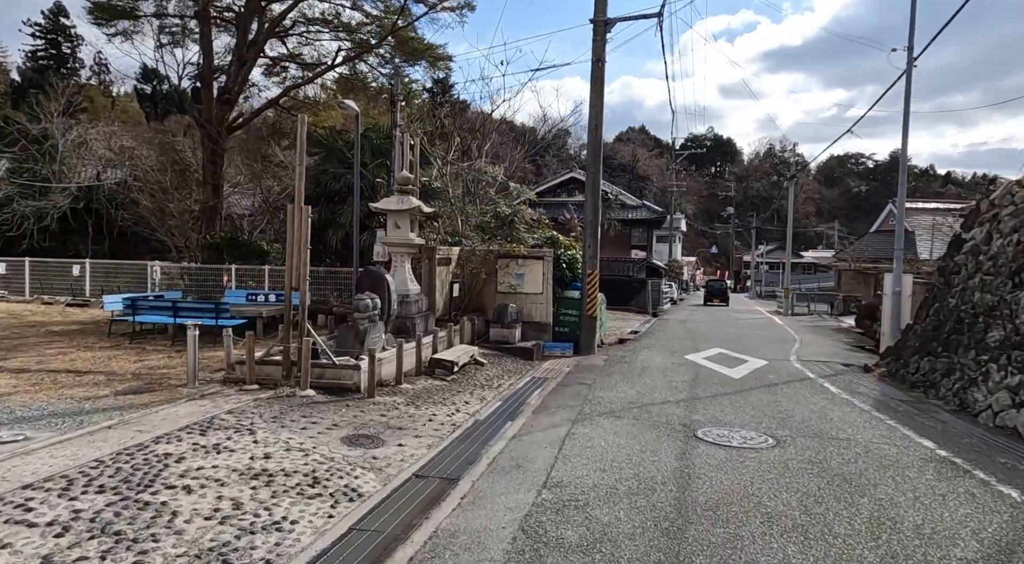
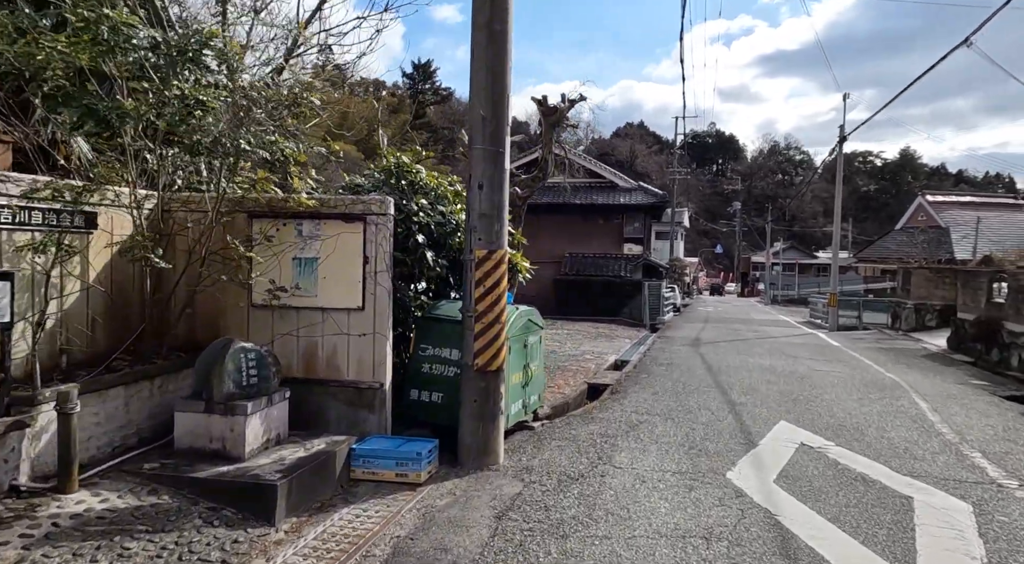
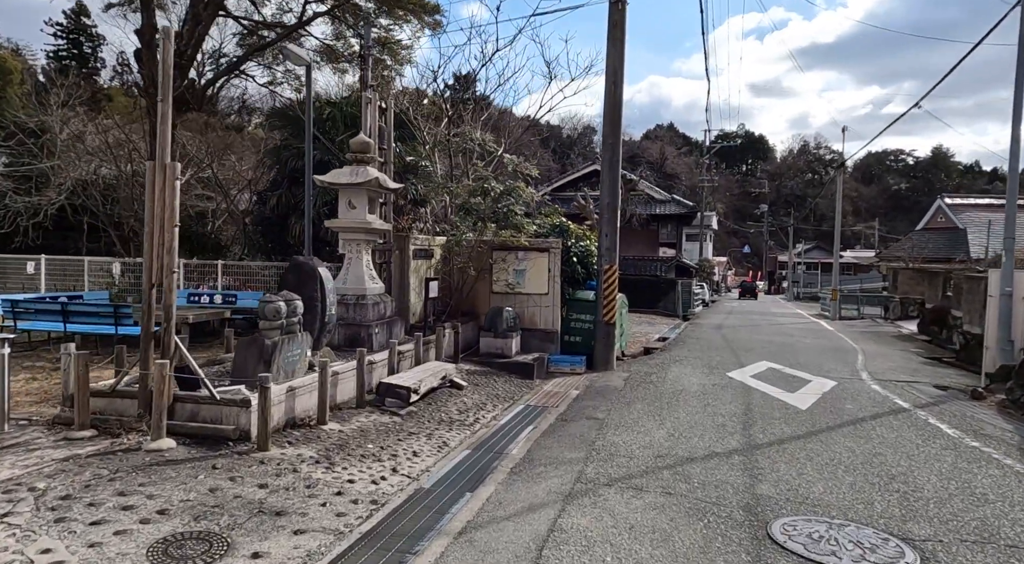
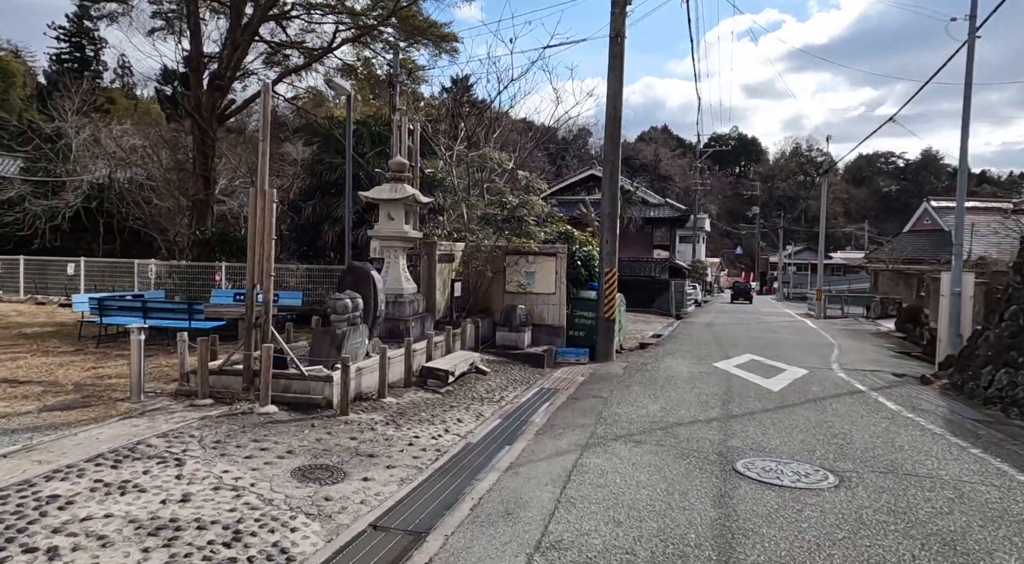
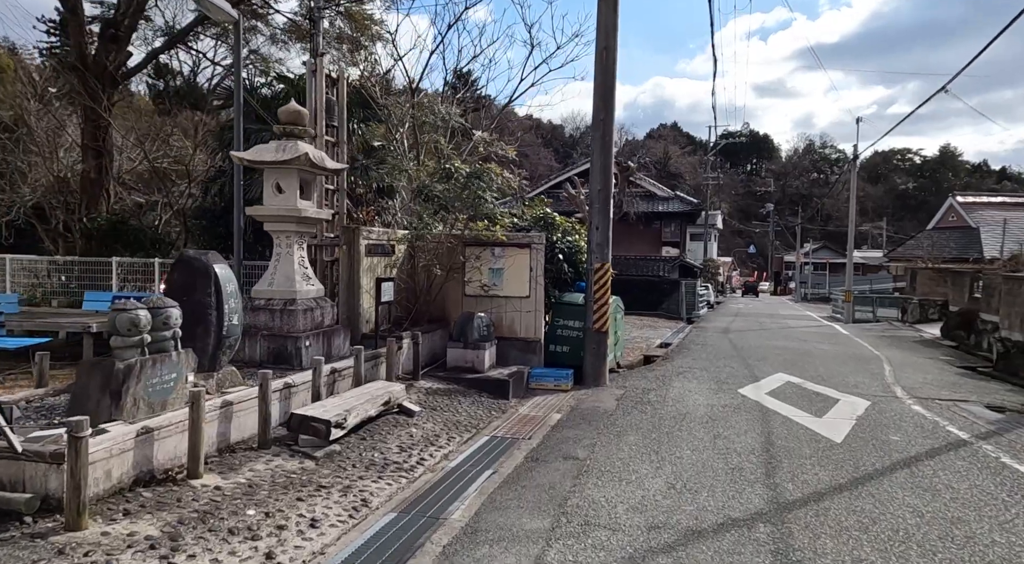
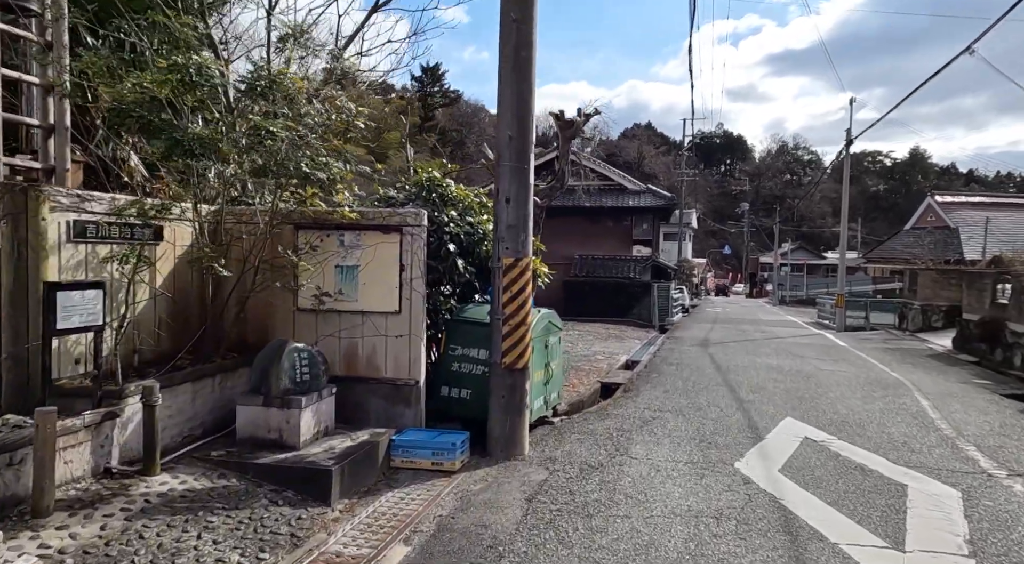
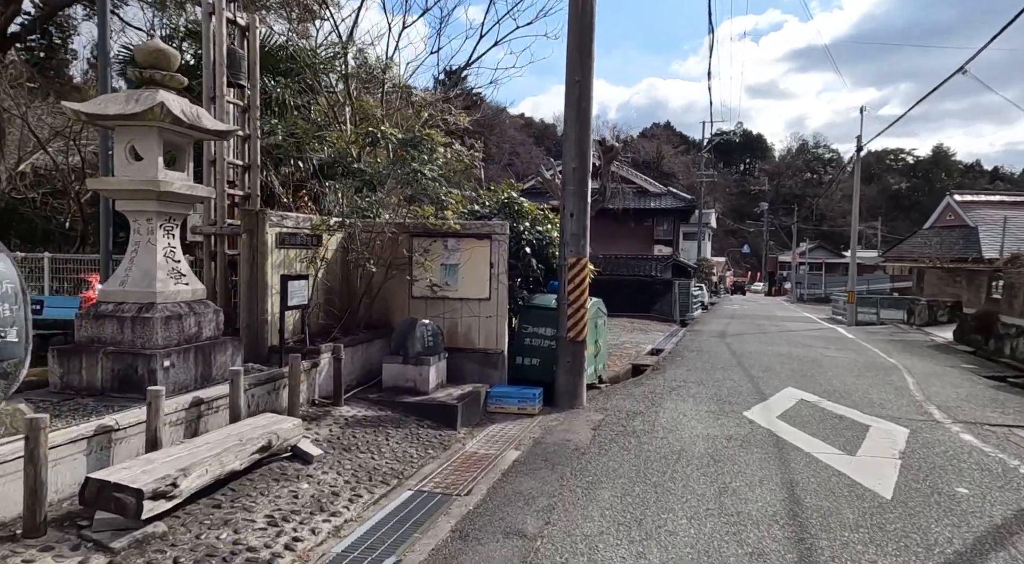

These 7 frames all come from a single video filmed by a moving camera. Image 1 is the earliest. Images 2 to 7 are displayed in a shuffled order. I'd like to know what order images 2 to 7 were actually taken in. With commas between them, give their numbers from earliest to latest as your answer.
4, 3, 5, 7, 6, 2
